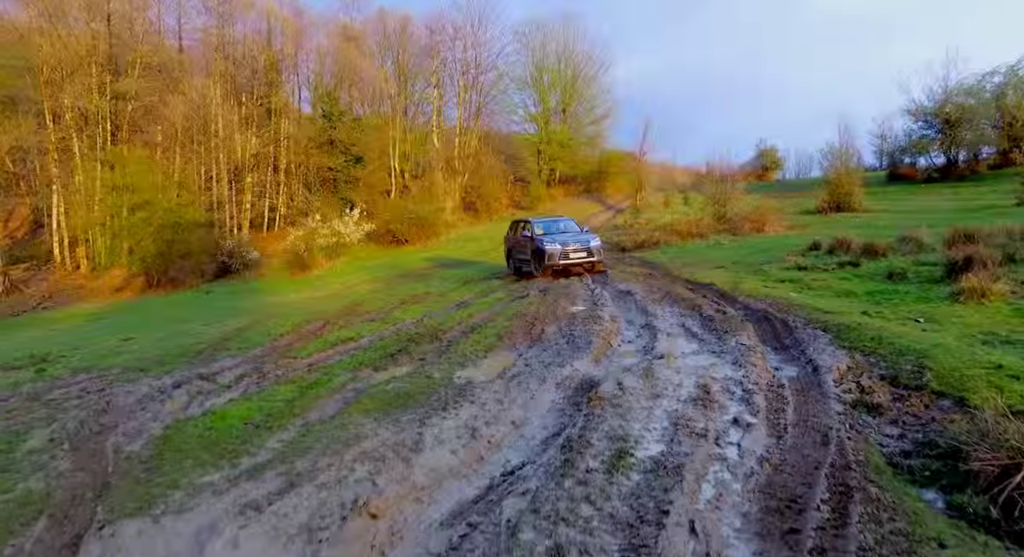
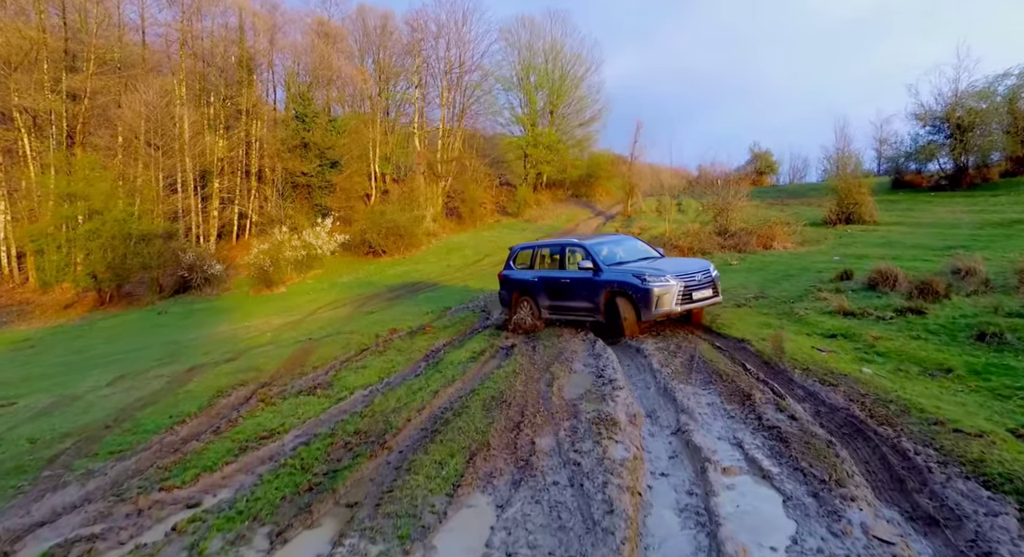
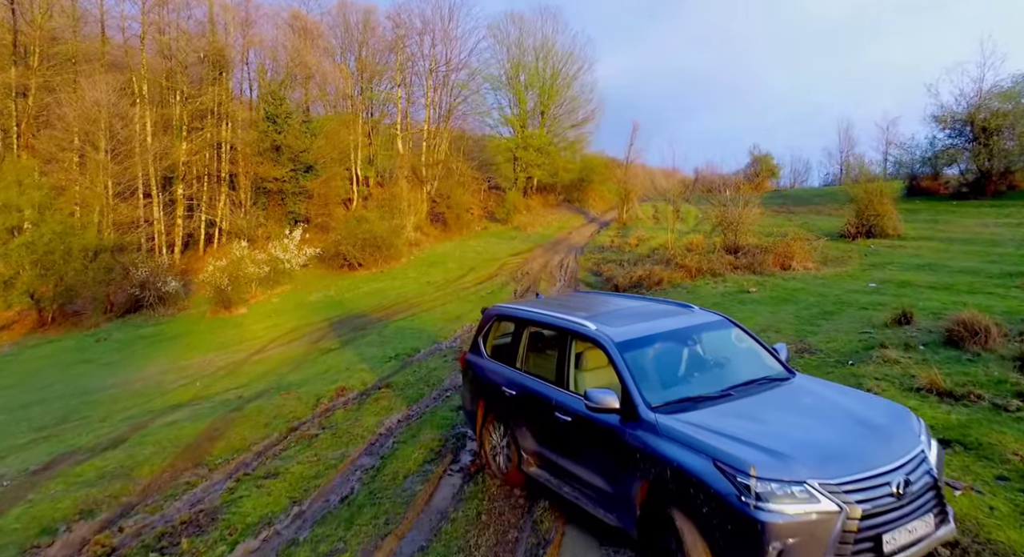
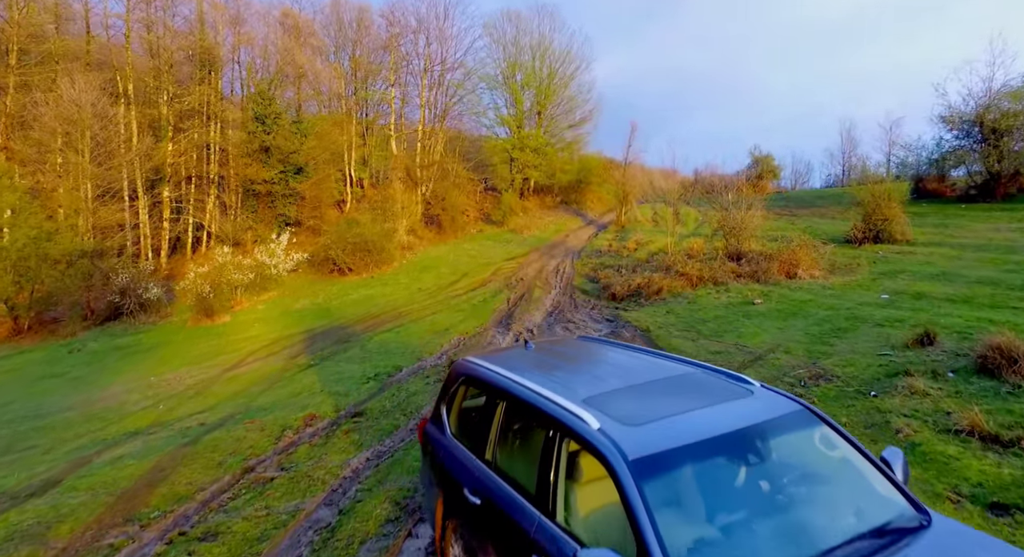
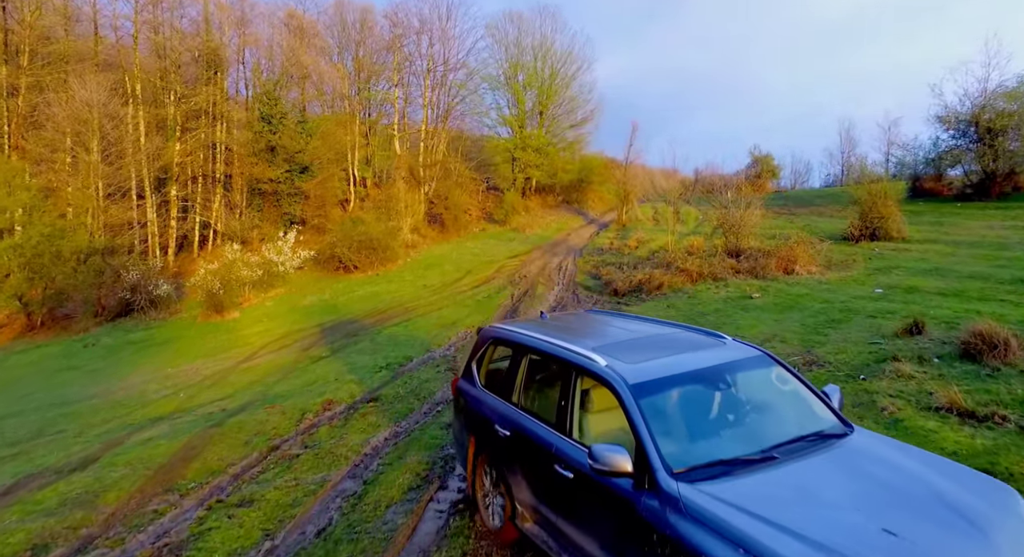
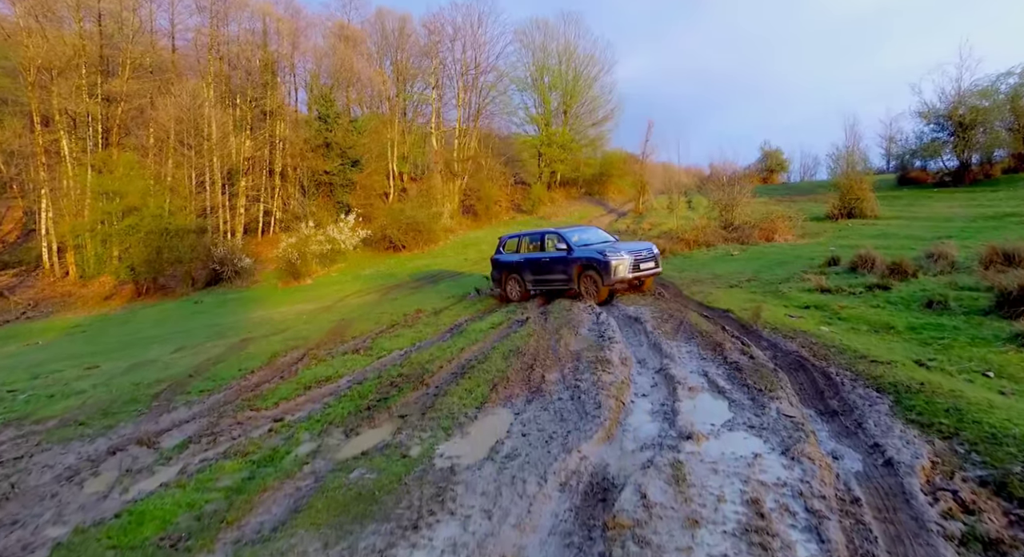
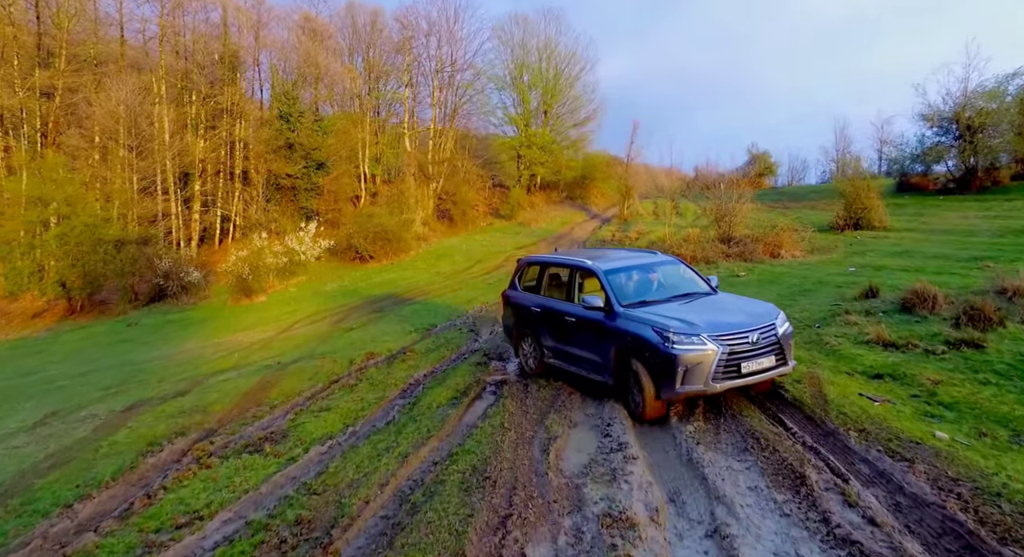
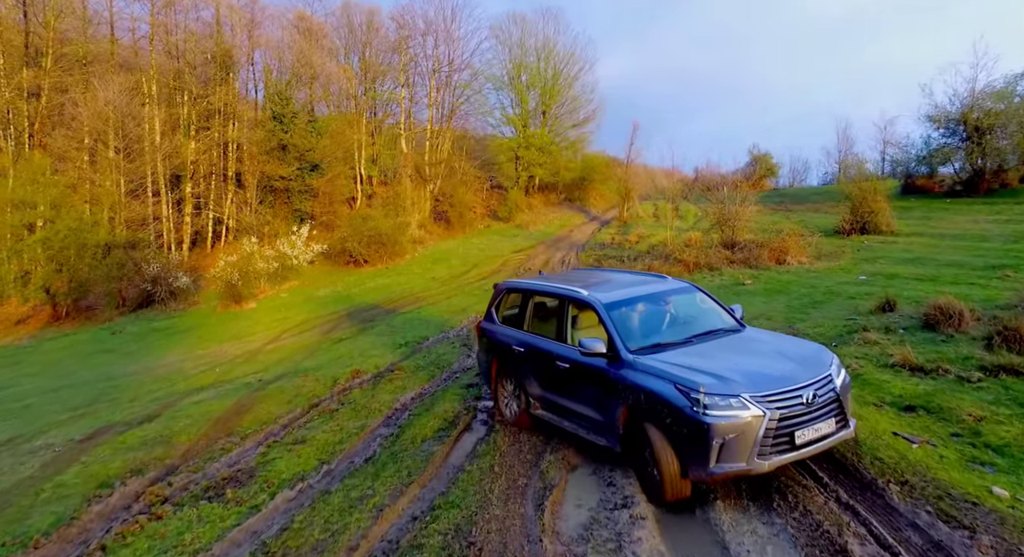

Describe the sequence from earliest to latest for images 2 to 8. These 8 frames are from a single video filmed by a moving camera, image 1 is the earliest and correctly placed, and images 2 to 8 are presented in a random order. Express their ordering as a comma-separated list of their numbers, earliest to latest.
6, 2, 7, 8, 3, 5, 4
